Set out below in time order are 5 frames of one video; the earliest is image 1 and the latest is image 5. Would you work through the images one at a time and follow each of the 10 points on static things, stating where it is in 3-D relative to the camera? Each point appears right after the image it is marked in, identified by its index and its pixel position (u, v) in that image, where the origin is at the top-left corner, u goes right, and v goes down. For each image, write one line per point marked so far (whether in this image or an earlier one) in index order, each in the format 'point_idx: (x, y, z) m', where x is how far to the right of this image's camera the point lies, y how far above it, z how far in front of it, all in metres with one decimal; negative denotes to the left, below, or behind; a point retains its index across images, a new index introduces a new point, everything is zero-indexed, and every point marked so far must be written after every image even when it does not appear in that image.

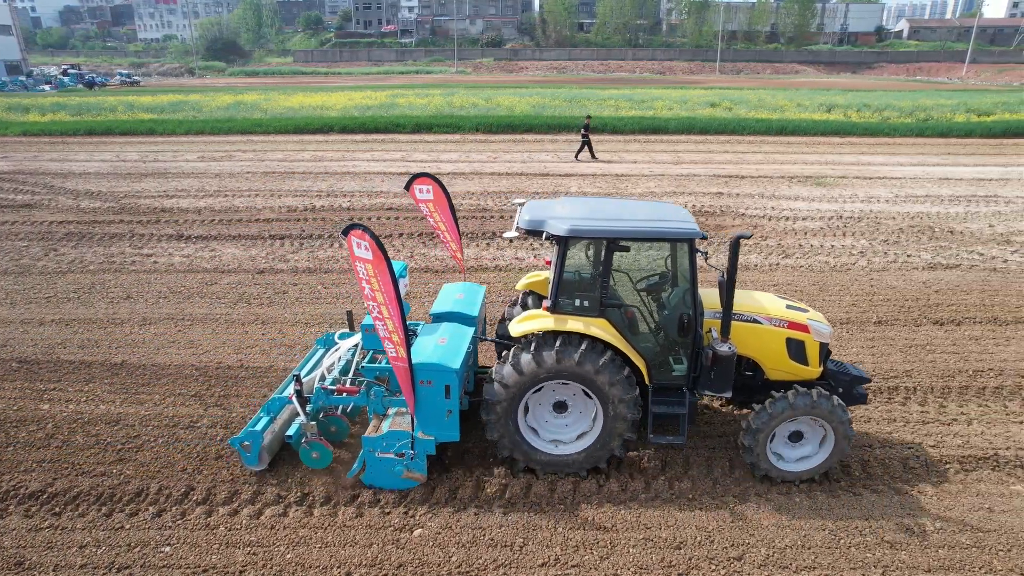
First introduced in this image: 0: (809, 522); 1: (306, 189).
0: (+2.0, -1.7, +4.6) m
1: (-5.2, +2.4, +15.4) m
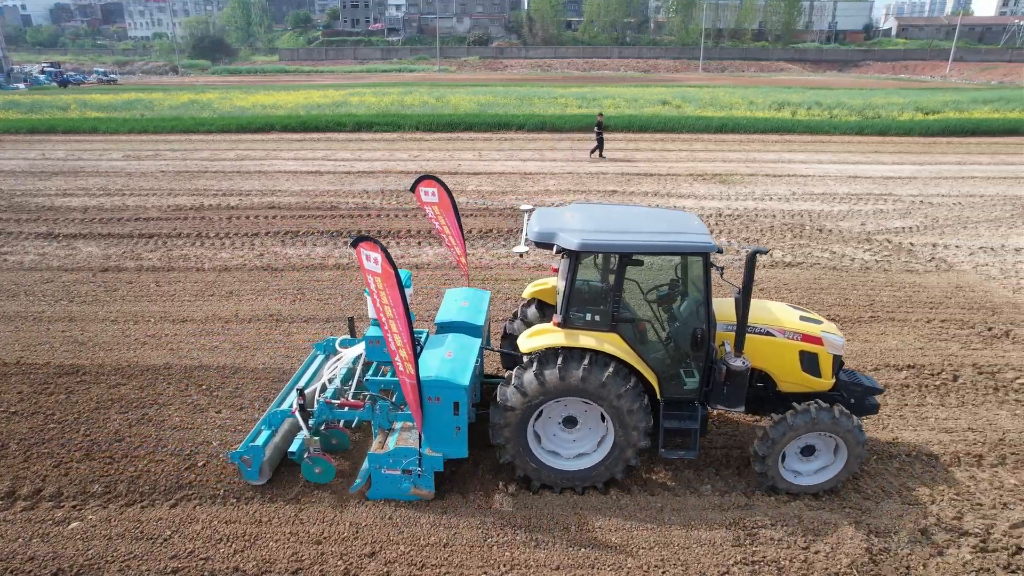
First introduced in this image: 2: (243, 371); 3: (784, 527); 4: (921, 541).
0: (-0.4, -1.7, +4.7) m
1: (-7.6, +2.4, +15.5) m
2: (-2.8, -0.9, +6.8) m
3: (+1.9, -1.7, +4.6) m
4: (+2.8, -1.7, +4.4) m
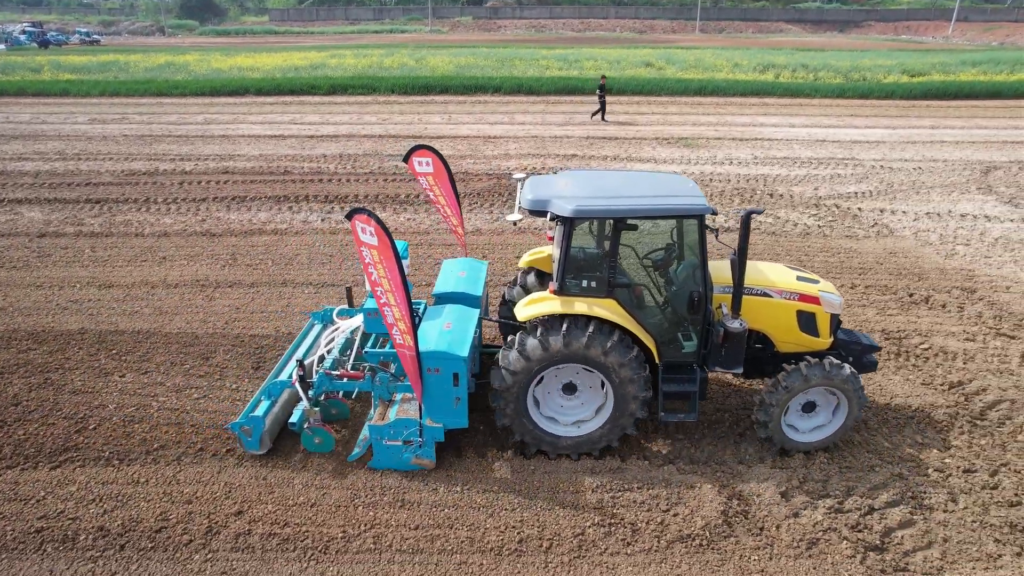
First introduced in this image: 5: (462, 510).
0: (-1.4, -1.4, +4.8) m
1: (-8.5, +3.2, +15.4) m
2: (-3.7, -0.5, +6.8) m
3: (+1.0, -1.4, +4.7) m
4: (+1.8, -1.5, +4.5) m
5: (-0.3, -1.5, +4.5) m
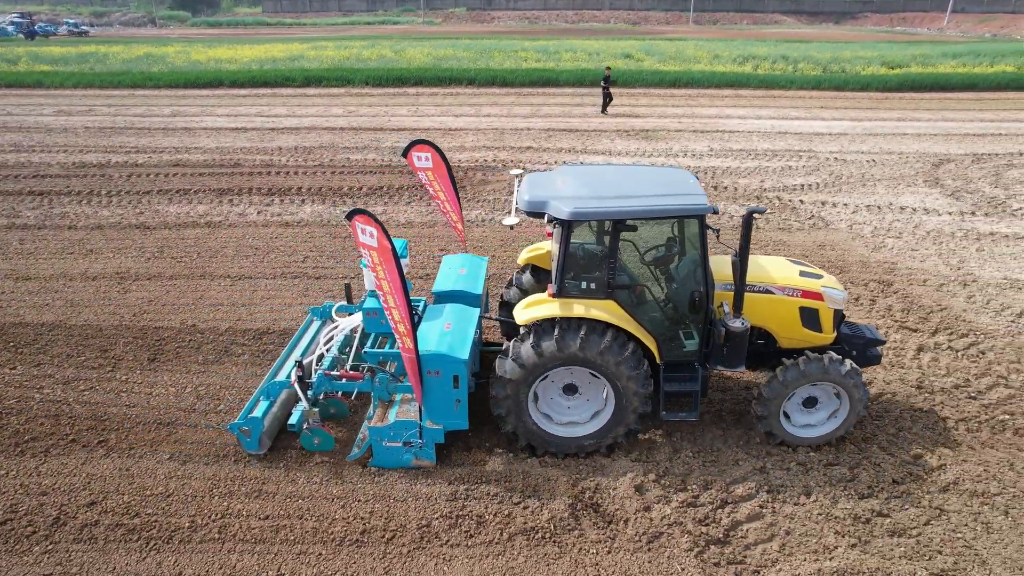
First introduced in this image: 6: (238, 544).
0: (-2.4, -1.4, +4.8) m
1: (-9.5, +3.4, +15.3) m
2: (-4.7, -0.4, +6.9) m
3: (0.0, -1.4, +4.7) m
4: (+0.8, -1.4, +4.5) m
5: (-1.4, -1.5, +4.6) m
6: (-1.8, -1.7, +4.2) m
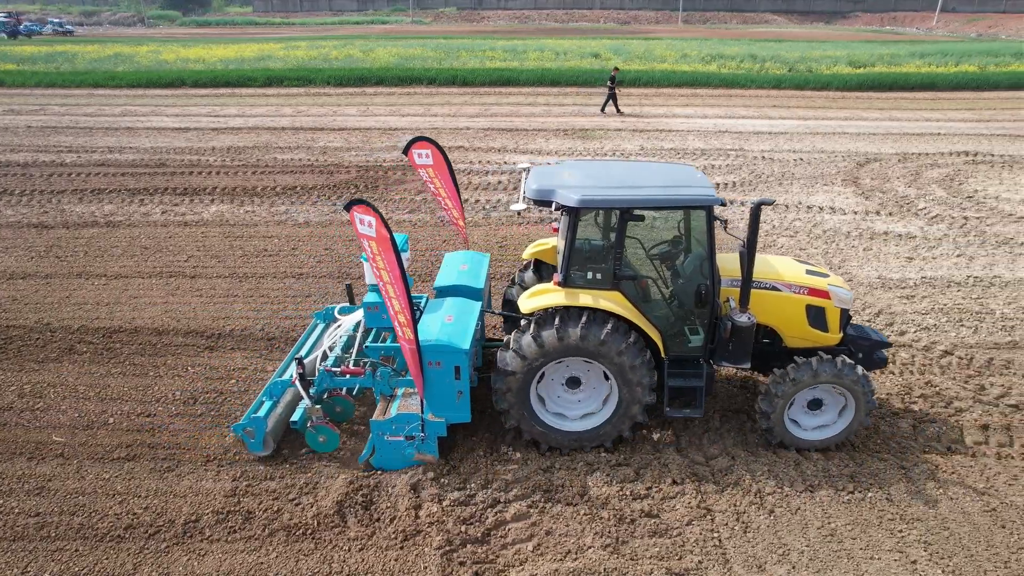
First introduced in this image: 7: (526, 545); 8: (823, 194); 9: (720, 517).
0: (-3.9, -1.3, +4.8) m
1: (-11.1, +3.4, +15.4) m
2: (-6.3, -0.4, +6.9) m
3: (-1.6, -1.4, +4.7) m
4: (-0.7, -1.4, +4.5) m
5: (-2.9, -1.5, +4.6) m
6: (-3.3, -1.6, +4.2) m
7: (+0.1, -1.6, +4.2) m
8: (+5.5, +1.7, +11.4) m
9: (+1.4, -1.5, +4.3) m
